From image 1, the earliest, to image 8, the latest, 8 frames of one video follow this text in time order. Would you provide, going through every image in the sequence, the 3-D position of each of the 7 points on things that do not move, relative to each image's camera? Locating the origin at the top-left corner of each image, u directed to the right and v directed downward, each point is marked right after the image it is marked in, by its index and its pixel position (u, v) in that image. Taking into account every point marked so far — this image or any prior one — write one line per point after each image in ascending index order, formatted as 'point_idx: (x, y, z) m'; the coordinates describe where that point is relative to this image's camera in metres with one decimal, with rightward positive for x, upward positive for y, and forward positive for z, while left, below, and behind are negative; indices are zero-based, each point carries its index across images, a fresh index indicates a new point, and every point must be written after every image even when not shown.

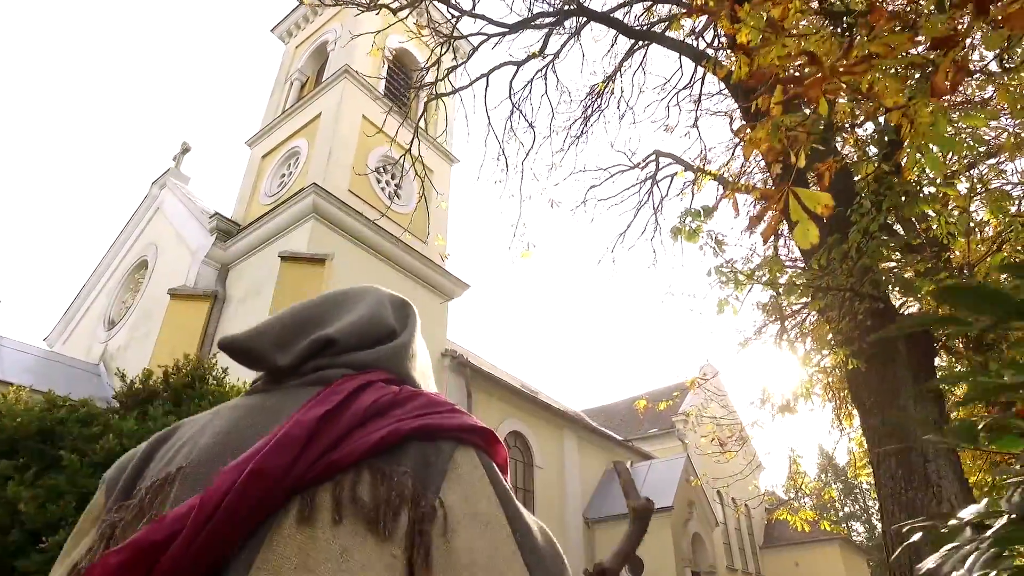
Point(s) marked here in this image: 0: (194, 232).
0: (-5.5, +1.0, +11.1) m
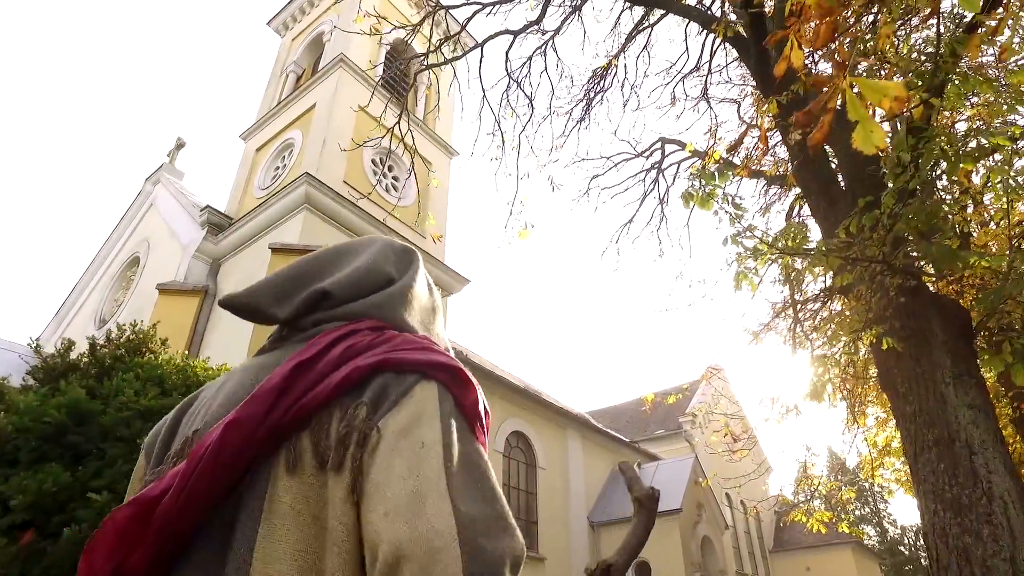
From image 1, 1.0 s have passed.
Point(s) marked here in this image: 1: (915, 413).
0: (-5.5, +1.0, +10.8) m
1: (+2.1, -0.6, +3.3) m
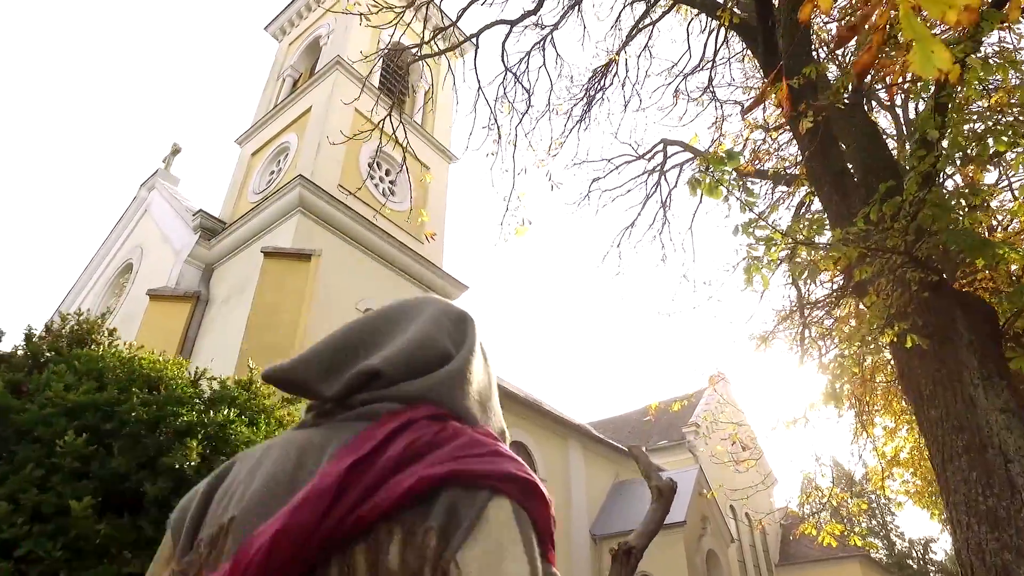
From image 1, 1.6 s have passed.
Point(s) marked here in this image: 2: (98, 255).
0: (-5.5, +0.9, +10.6) m
1: (+2.0, -0.6, +3.0) m
2: (-8.7, +0.7, +13.5) m
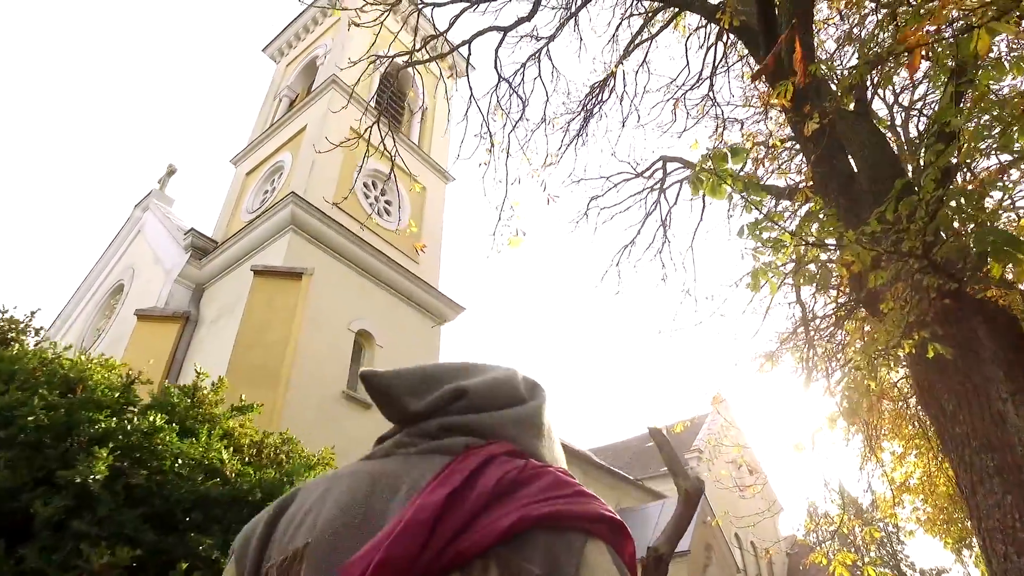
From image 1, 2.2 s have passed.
0: (-5.6, +0.6, +10.4) m
1: (+2.0, -0.6, +2.8) m
2: (-8.8, +0.2, +13.3) m
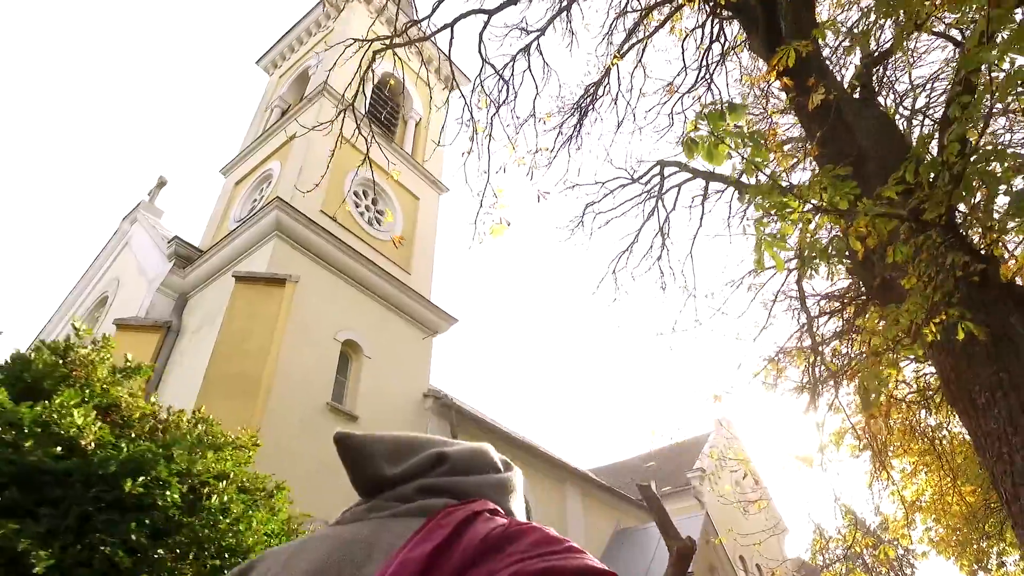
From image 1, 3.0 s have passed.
0: (-5.7, +0.4, +10.2) m
1: (+1.9, -0.5, +2.5) m
2: (-8.8, 0.0, +13.0) m
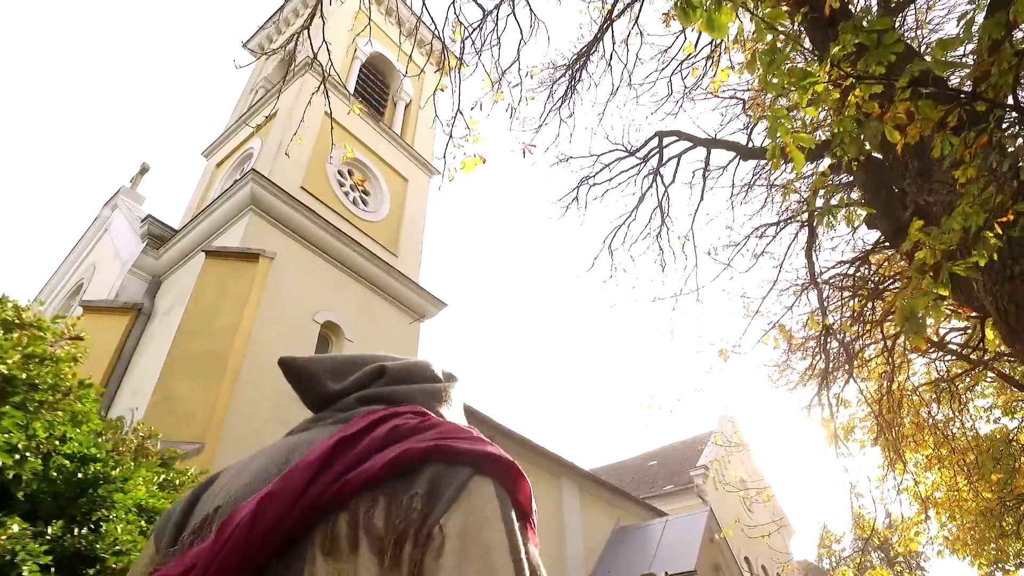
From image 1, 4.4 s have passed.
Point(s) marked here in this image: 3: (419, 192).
0: (-5.8, +0.7, +9.7) m
1: (+1.7, -0.2, +1.9) m
2: (-9.0, +0.2, +12.5) m
3: (-1.6, +1.7, +11.1) m
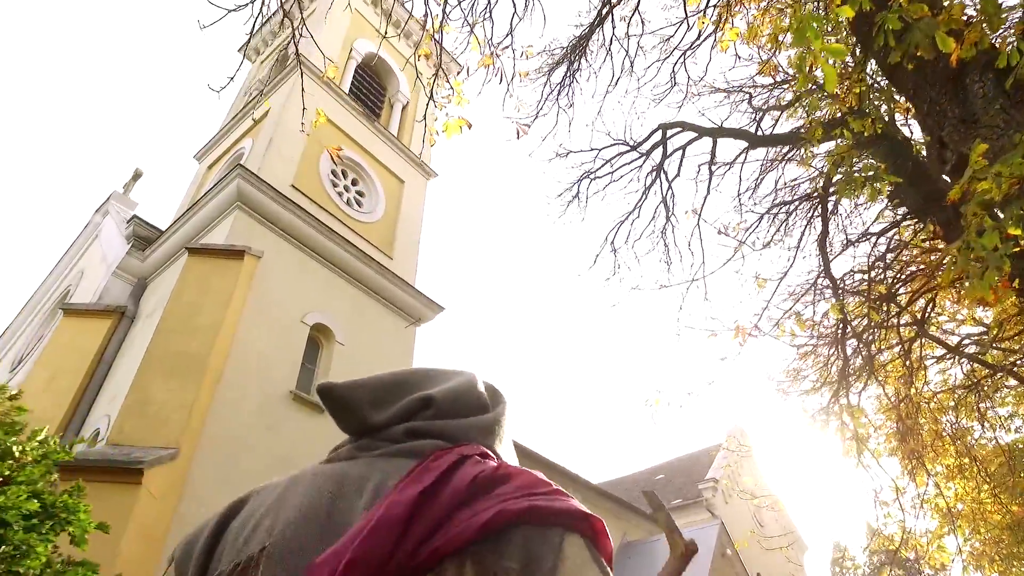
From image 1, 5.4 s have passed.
0: (-5.8, +0.6, +9.4) m
1: (+1.7, 0.0, +1.6) m
2: (-8.9, 0.0, +12.3) m
3: (-1.6, +1.6, +10.7) m
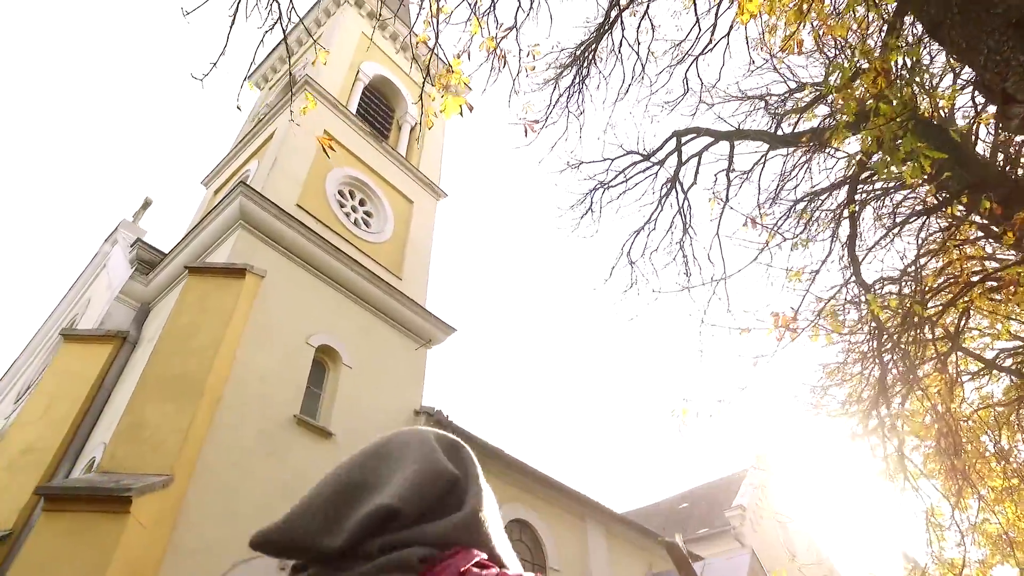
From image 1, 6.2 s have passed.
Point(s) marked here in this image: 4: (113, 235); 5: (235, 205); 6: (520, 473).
0: (-5.6, +0.2, +9.2) m
1: (+1.7, +0.1, +1.2) m
2: (-8.7, -0.6, +12.1) m
3: (-1.4, +1.2, +10.5) m
4: (-7.6, +1.0, +12.2) m
5: (-3.2, +0.9, +7.4) m
6: (0.0, -2.7, +9.5) m
